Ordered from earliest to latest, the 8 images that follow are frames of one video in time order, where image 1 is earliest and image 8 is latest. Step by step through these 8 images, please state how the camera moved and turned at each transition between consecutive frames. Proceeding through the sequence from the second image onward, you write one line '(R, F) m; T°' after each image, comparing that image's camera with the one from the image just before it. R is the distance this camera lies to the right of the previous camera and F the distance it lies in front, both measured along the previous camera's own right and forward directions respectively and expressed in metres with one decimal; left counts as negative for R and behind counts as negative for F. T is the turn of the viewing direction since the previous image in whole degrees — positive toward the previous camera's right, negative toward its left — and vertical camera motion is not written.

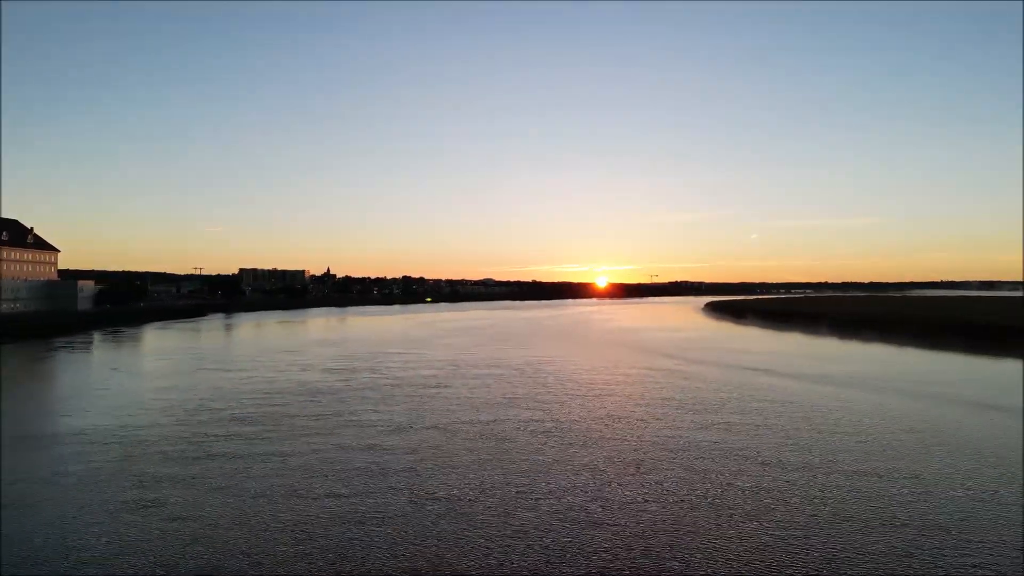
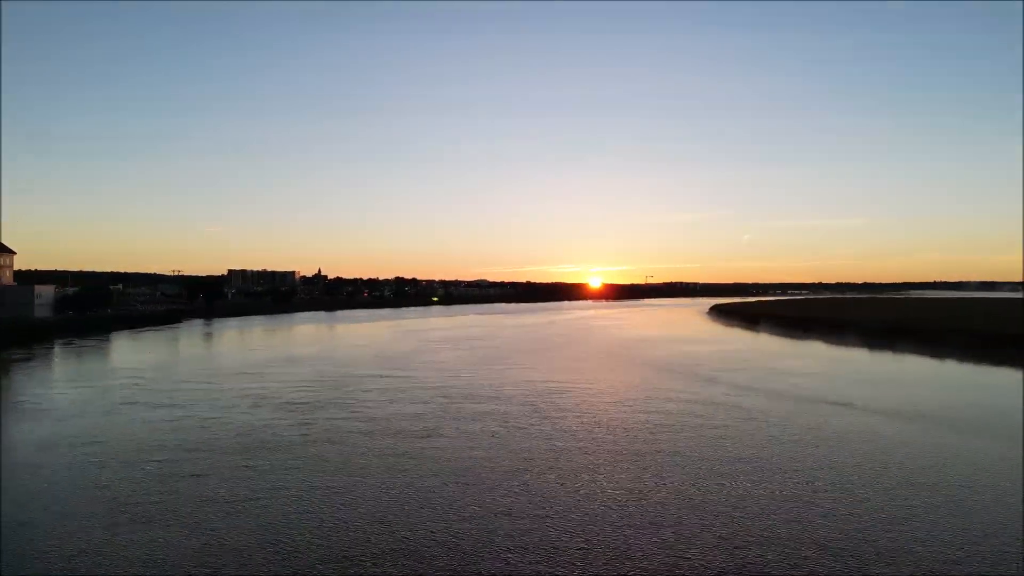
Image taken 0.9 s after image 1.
(-0.1, +1.9) m; 0°
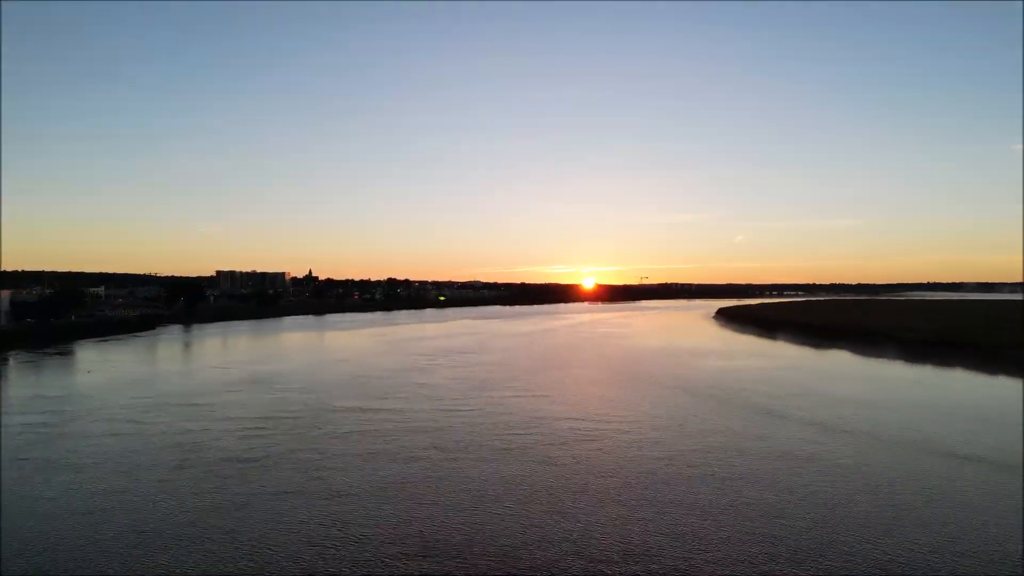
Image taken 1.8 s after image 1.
(-0.2, +1.8) m; +1°
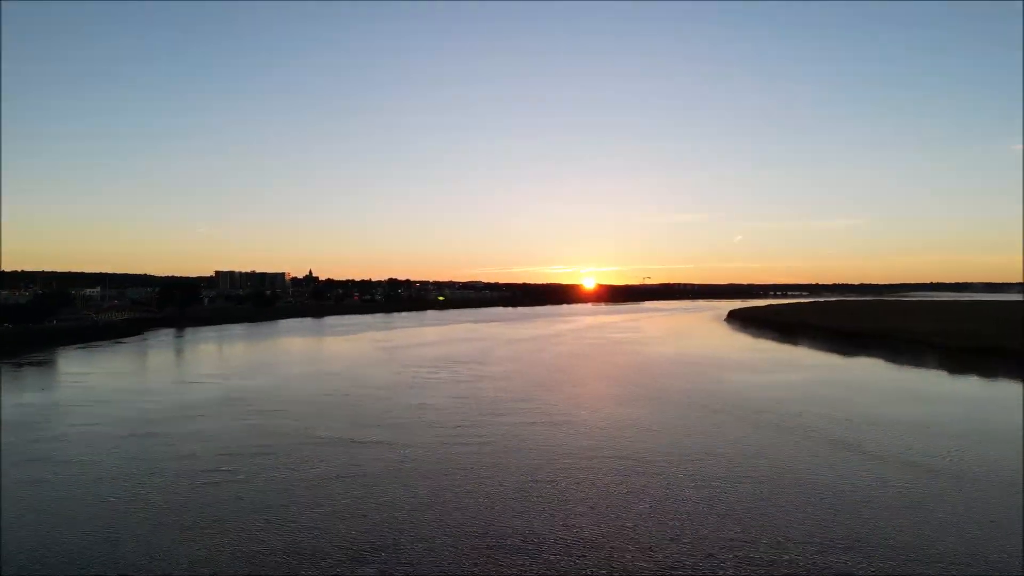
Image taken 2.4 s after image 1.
(-0.3, +1.2) m; 0°
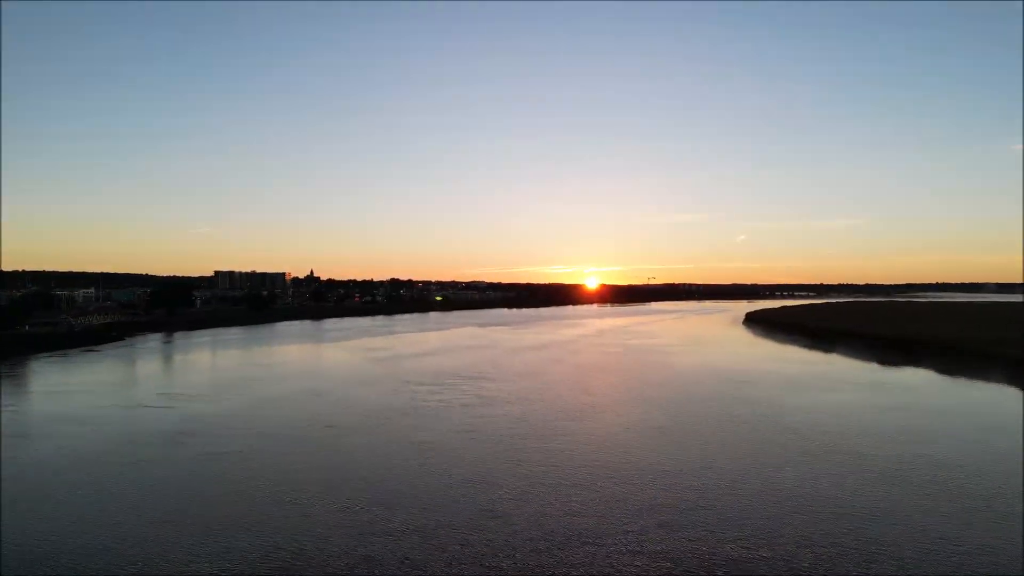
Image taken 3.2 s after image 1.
(-0.4, +1.8) m; 0°
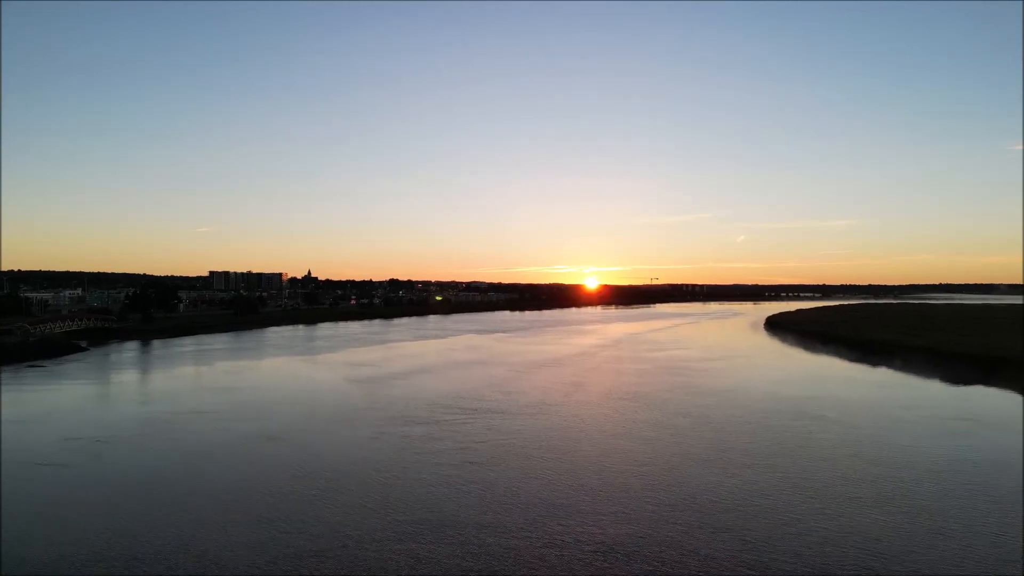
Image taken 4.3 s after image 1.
(-0.2, +2.3) m; 0°
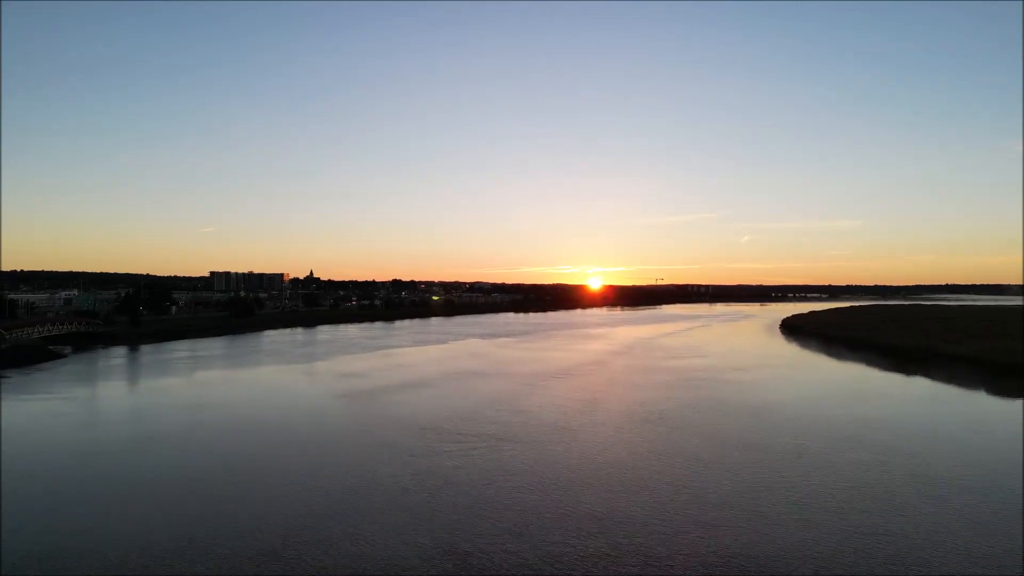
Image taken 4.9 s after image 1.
(-0.1, +1.3) m; 0°
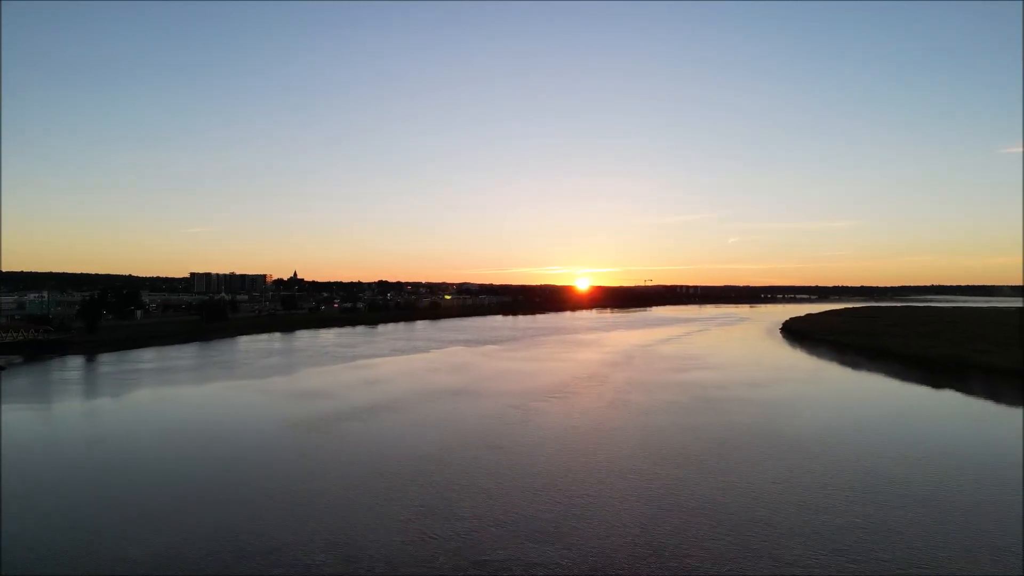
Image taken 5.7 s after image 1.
(0.0, +1.8) m; +1°
